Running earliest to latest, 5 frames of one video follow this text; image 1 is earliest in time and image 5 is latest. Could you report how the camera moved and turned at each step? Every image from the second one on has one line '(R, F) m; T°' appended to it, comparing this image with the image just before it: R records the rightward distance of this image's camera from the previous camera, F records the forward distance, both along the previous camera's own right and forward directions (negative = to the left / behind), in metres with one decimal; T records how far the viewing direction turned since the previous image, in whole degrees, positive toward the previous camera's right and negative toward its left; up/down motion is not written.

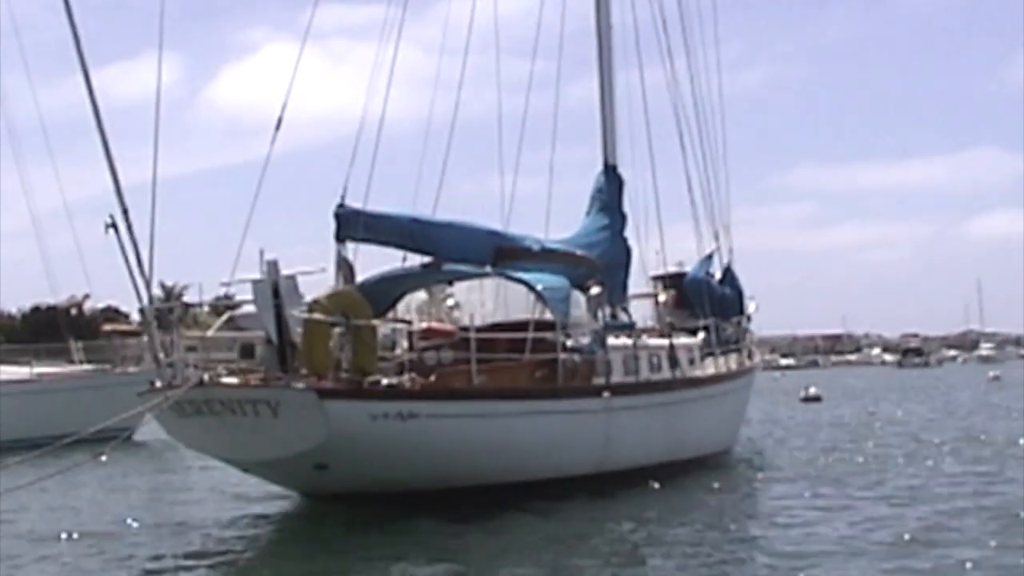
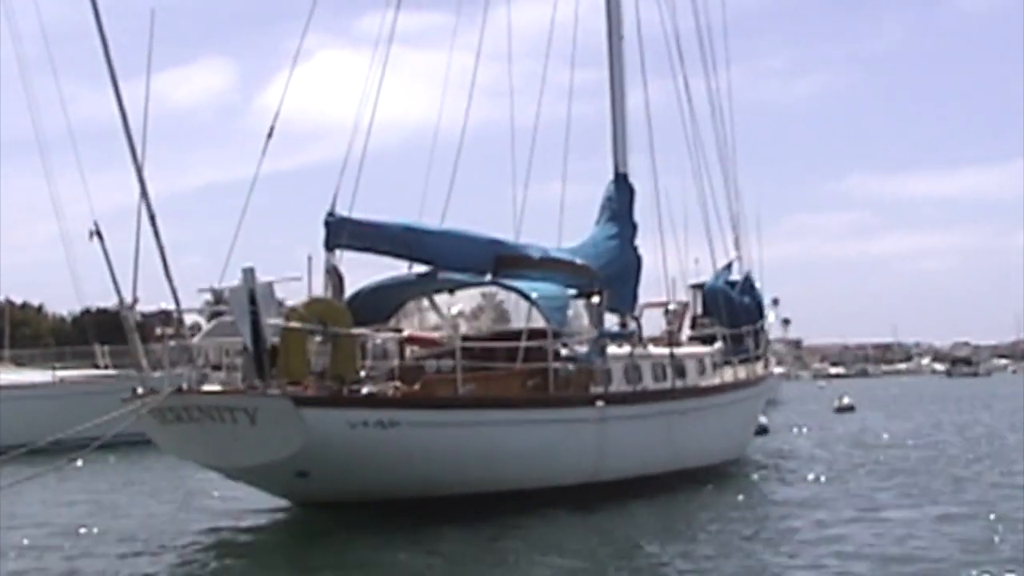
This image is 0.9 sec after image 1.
(+0.5, 0.0) m; -2°
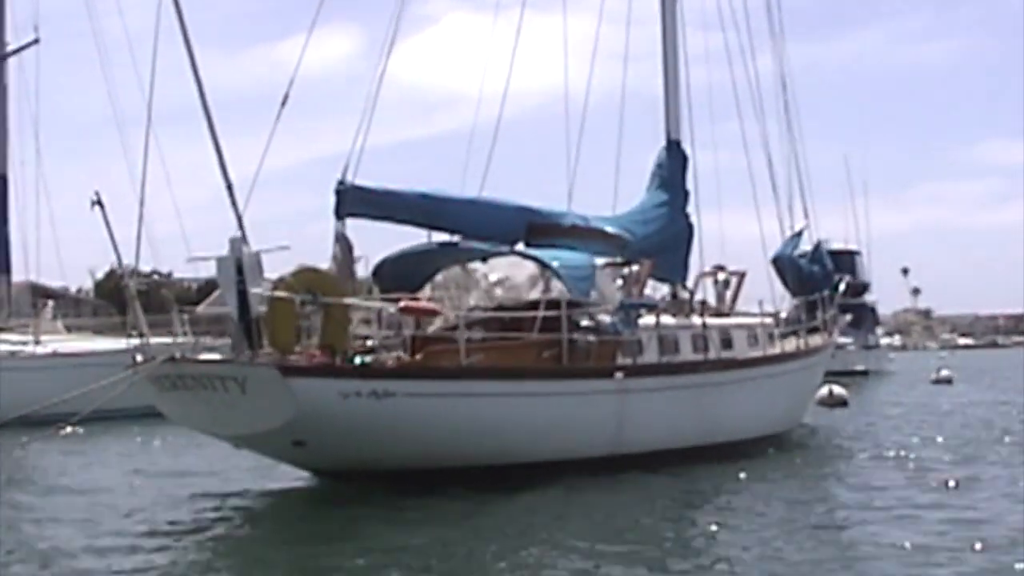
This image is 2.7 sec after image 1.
(+1.0, +0.3) m; -4°
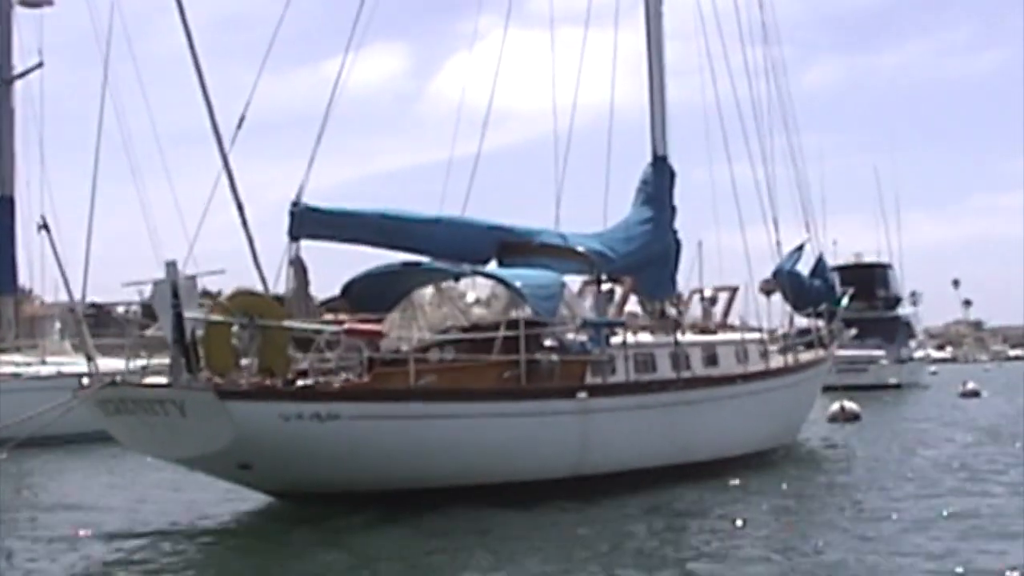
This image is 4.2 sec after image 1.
(+0.9, +0.1) m; -2°
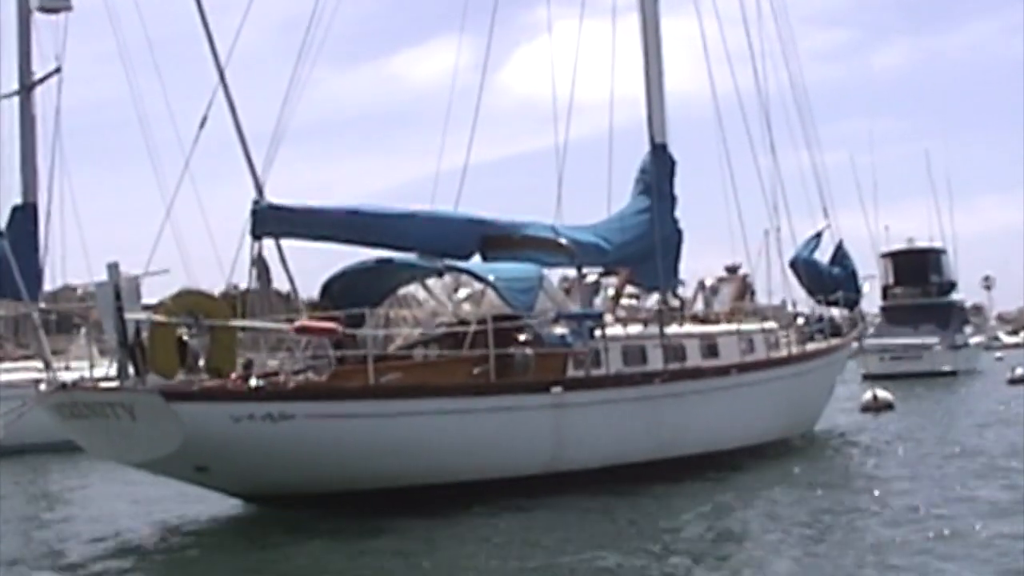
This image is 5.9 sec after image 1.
(+0.9, +0.2) m; -2°
